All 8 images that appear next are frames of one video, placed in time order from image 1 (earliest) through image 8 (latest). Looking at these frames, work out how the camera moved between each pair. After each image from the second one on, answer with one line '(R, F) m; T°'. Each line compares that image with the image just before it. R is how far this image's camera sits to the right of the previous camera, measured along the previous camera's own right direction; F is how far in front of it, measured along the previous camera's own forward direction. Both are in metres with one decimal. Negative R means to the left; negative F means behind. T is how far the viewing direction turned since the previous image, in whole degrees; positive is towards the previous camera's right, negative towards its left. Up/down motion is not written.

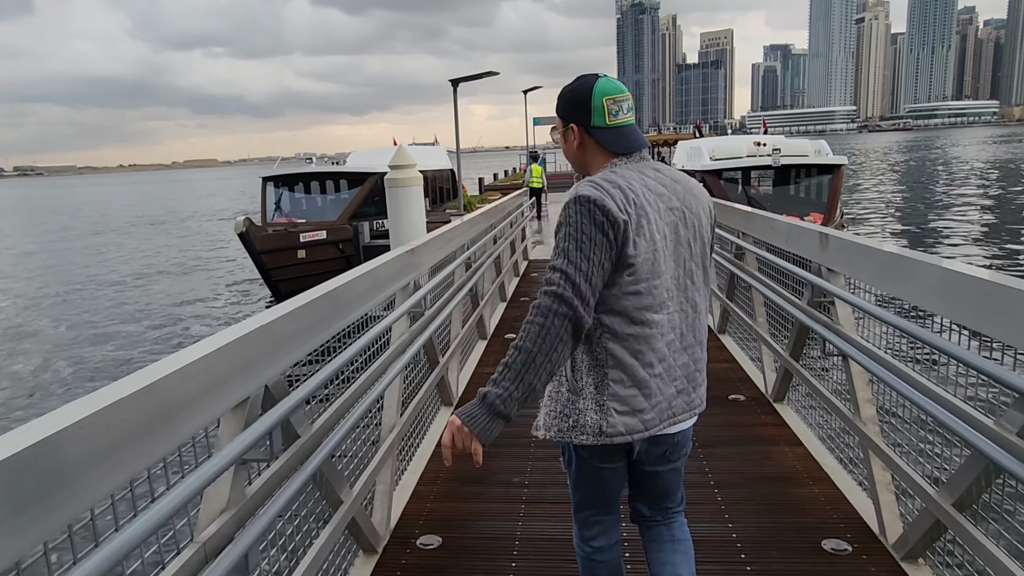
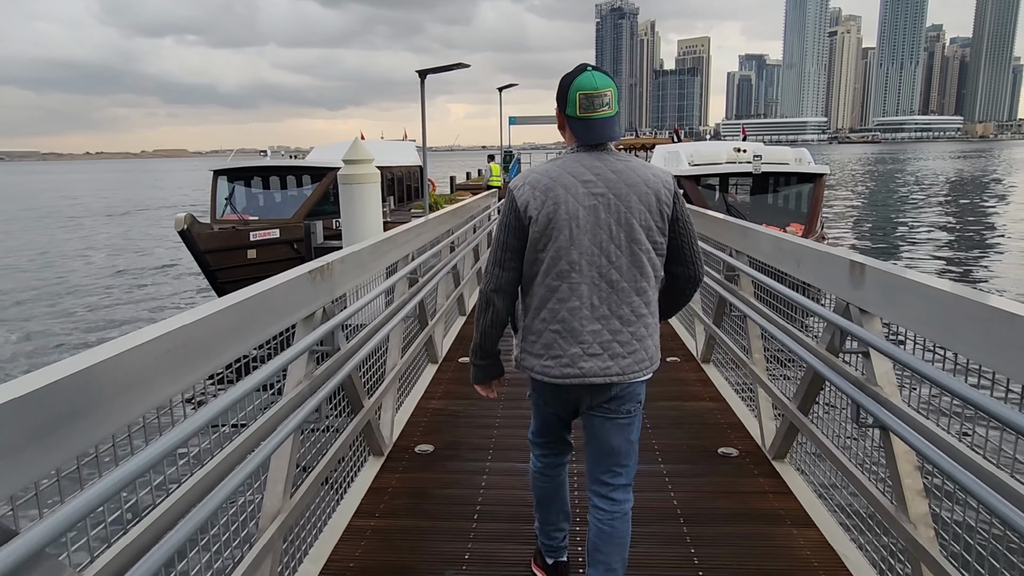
(+0.1, +0.6) m; +2°
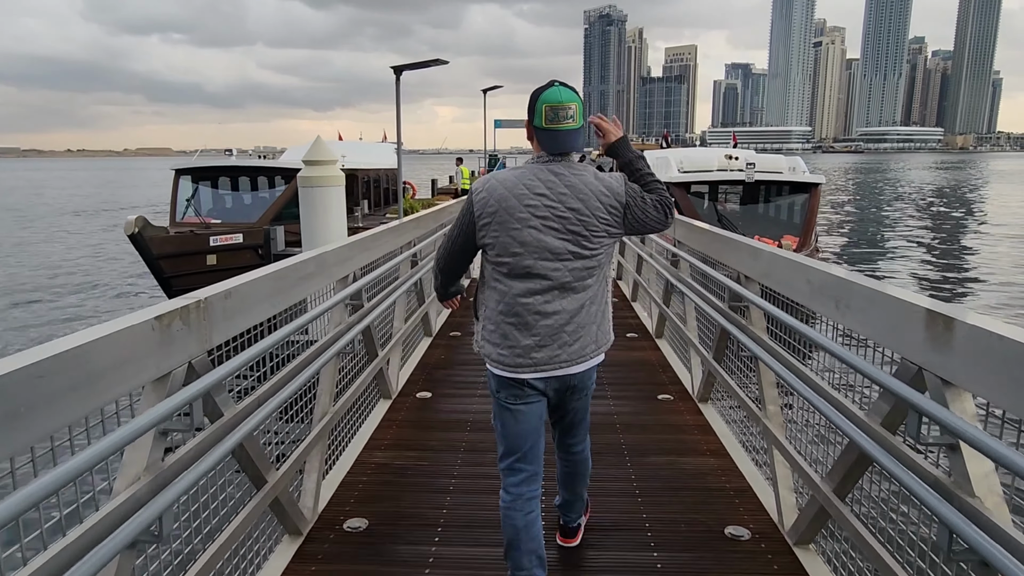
(+0.1, +0.6) m; +1°
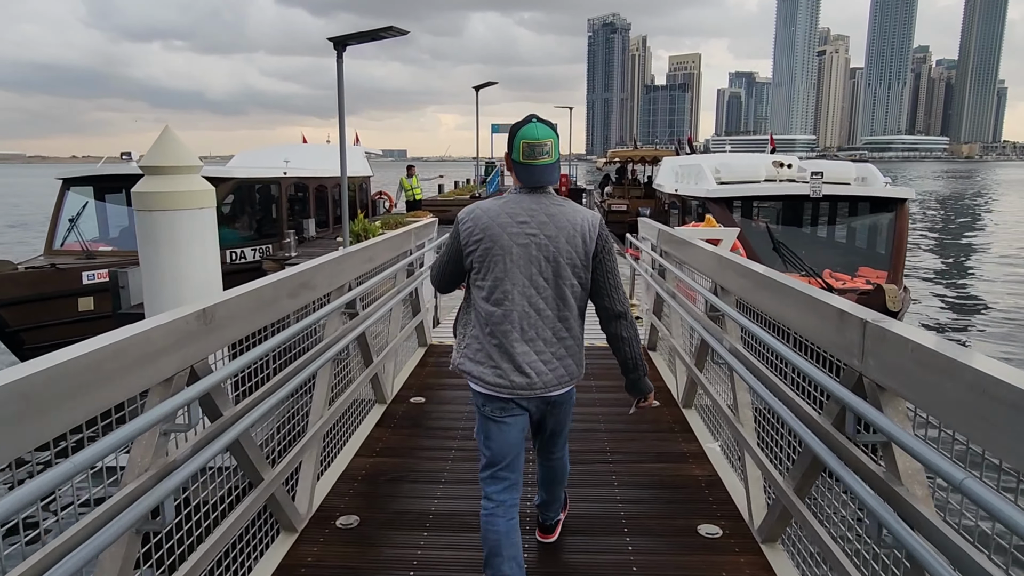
(+0.2, +2.4) m; 0°
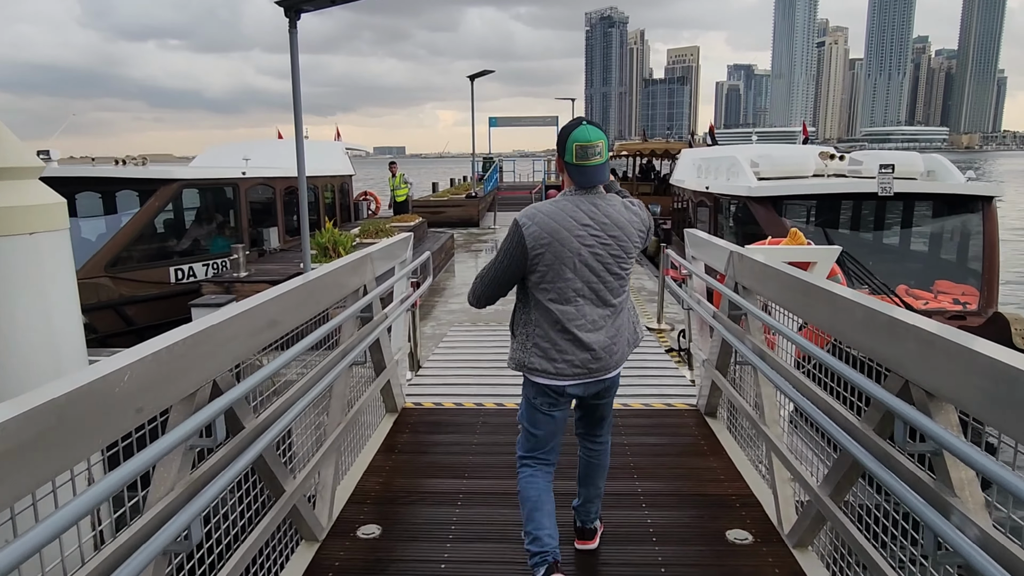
(0.0, +1.3) m; 0°
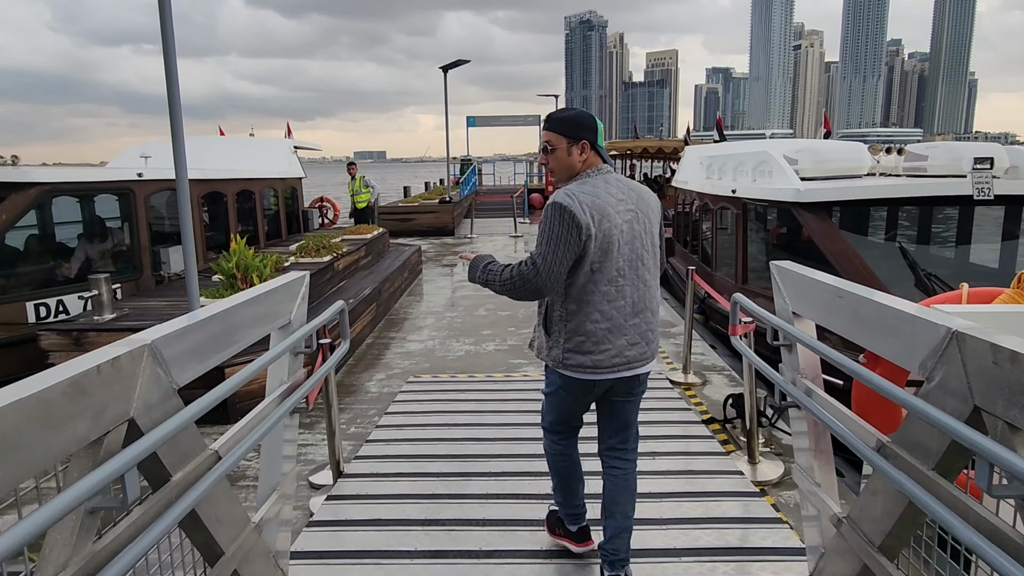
(+0.1, +1.5) m; +2°
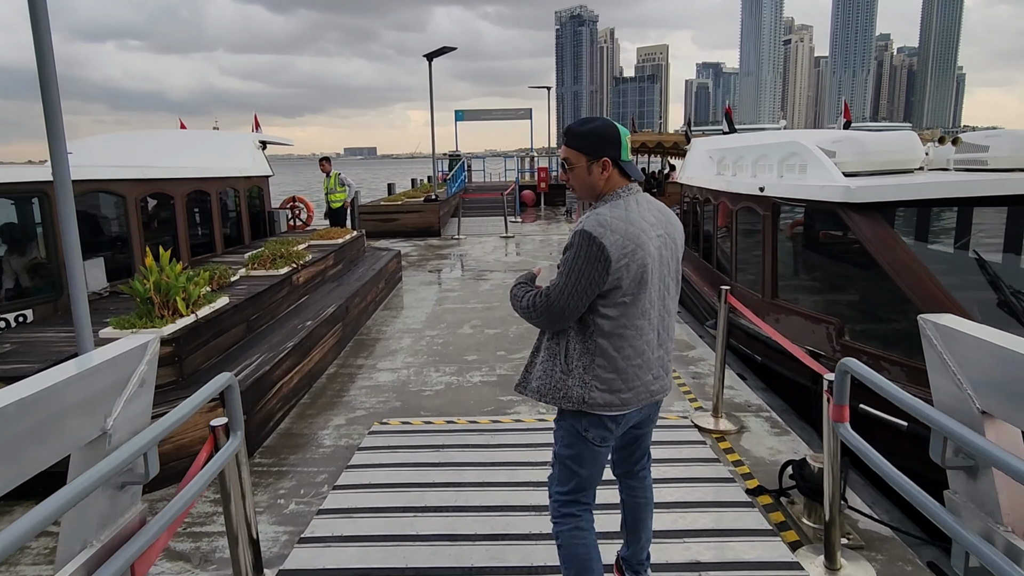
(0.0, +0.9) m; +1°
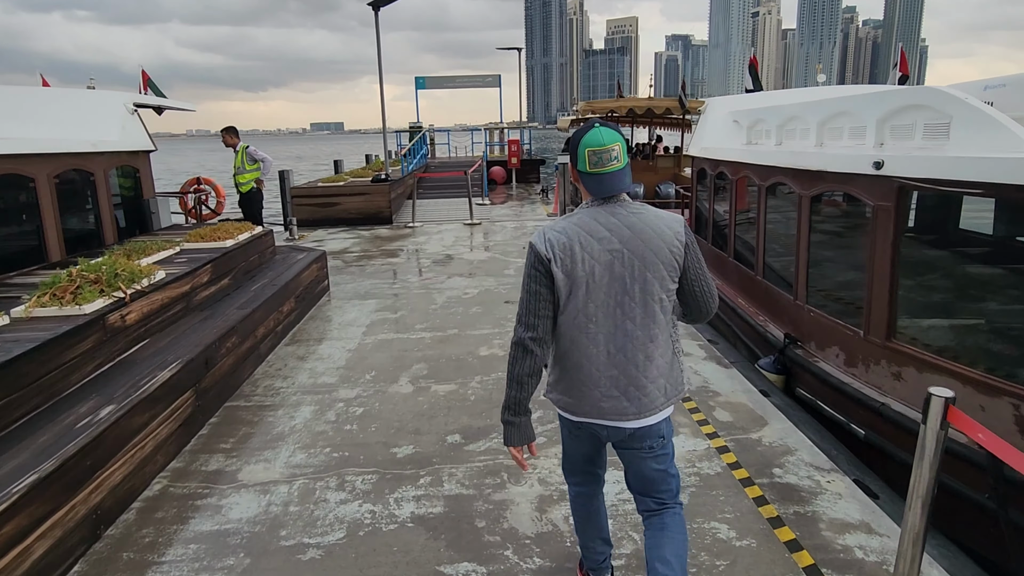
(+0.1, +1.9) m; +2°
